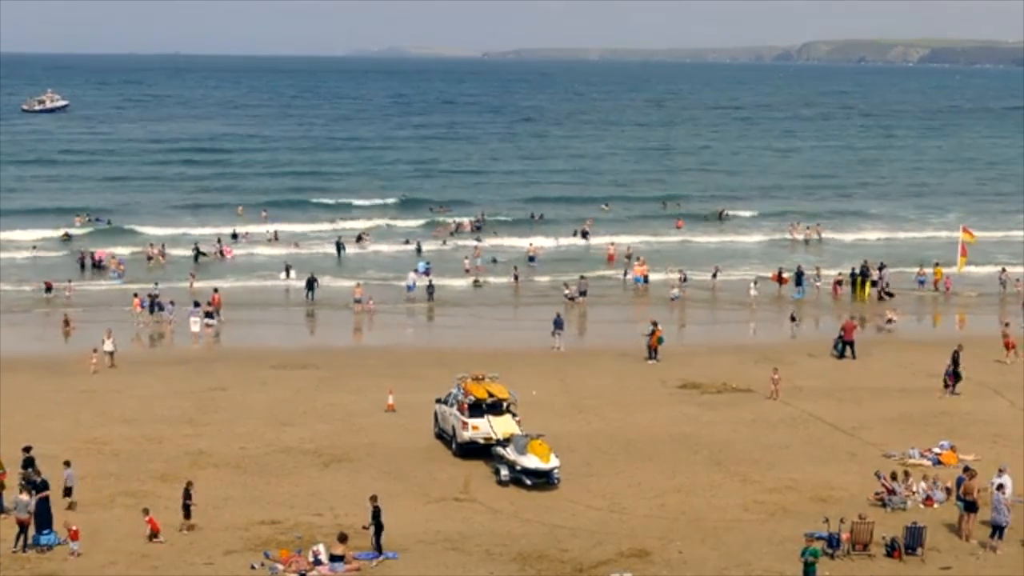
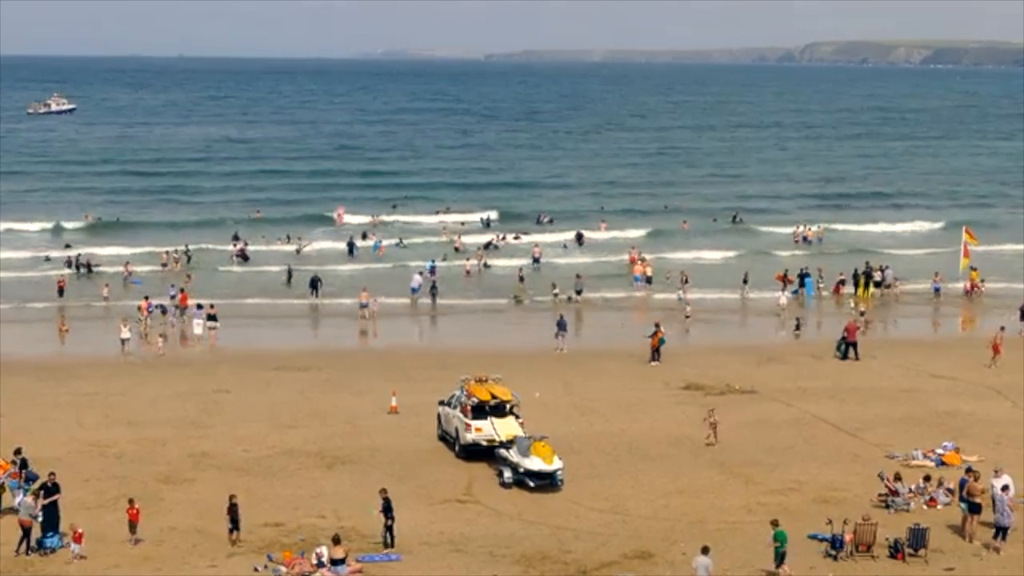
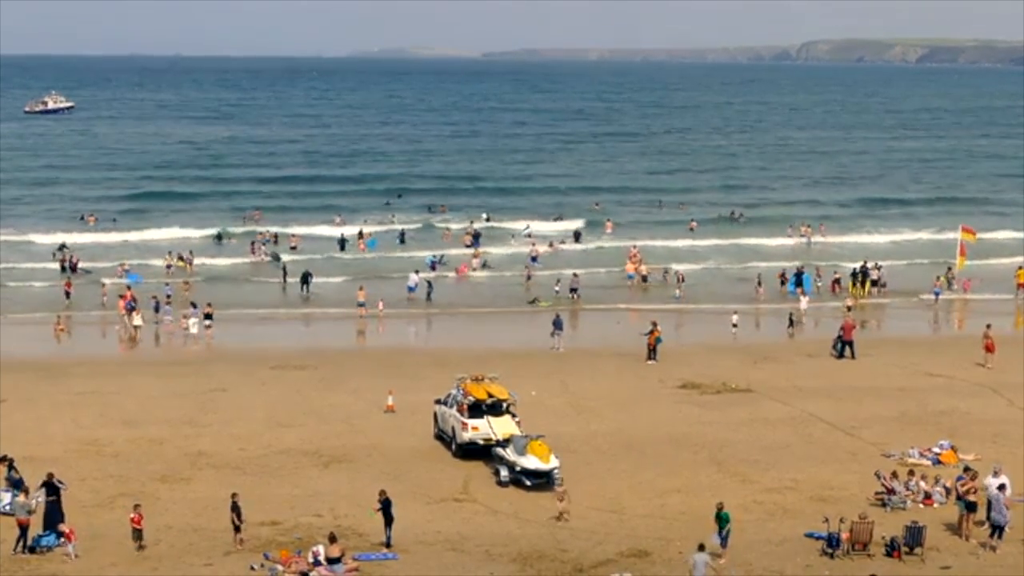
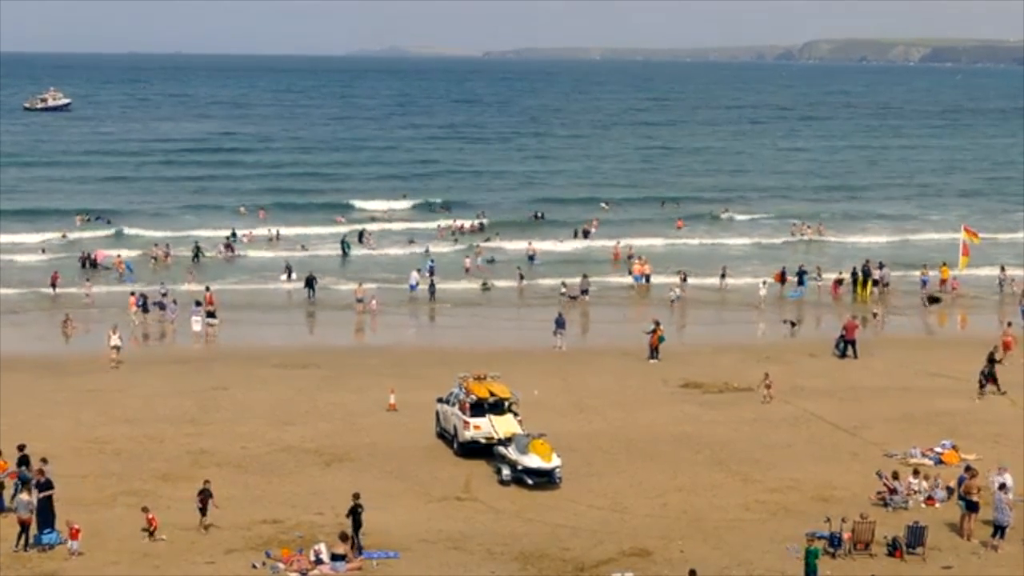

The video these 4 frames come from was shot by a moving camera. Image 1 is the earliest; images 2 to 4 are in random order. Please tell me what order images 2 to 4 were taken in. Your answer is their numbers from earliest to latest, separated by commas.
4, 2, 3
